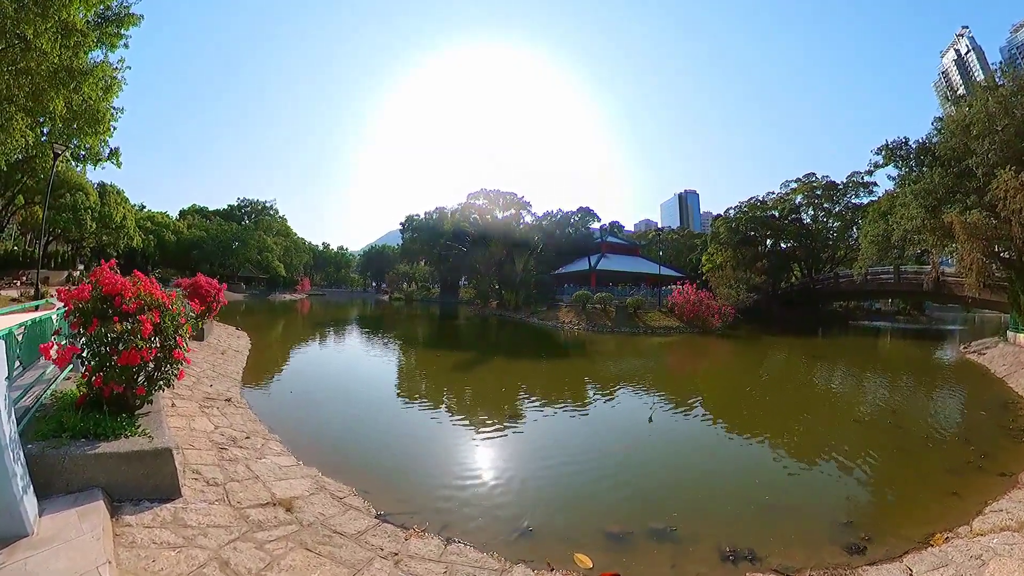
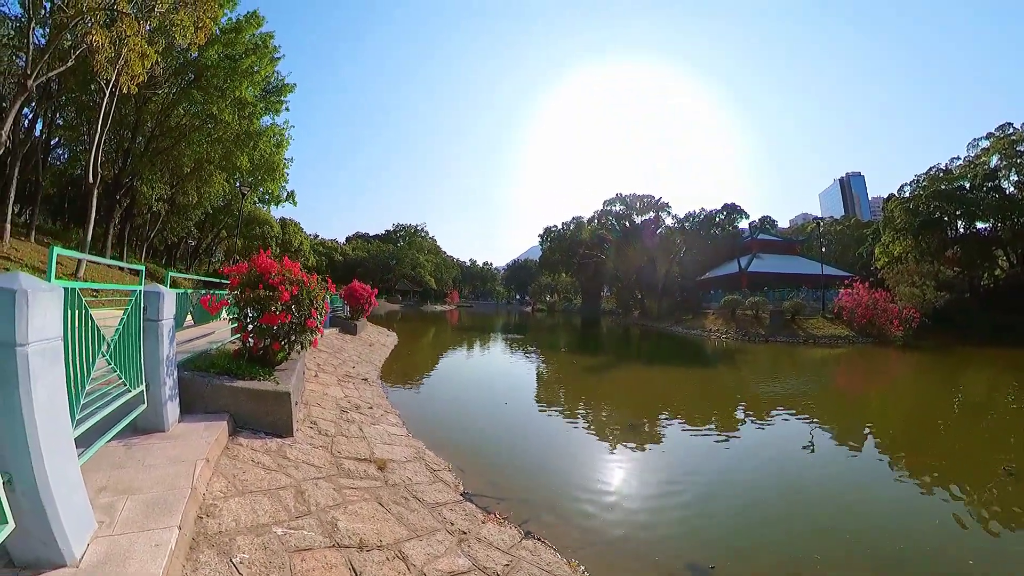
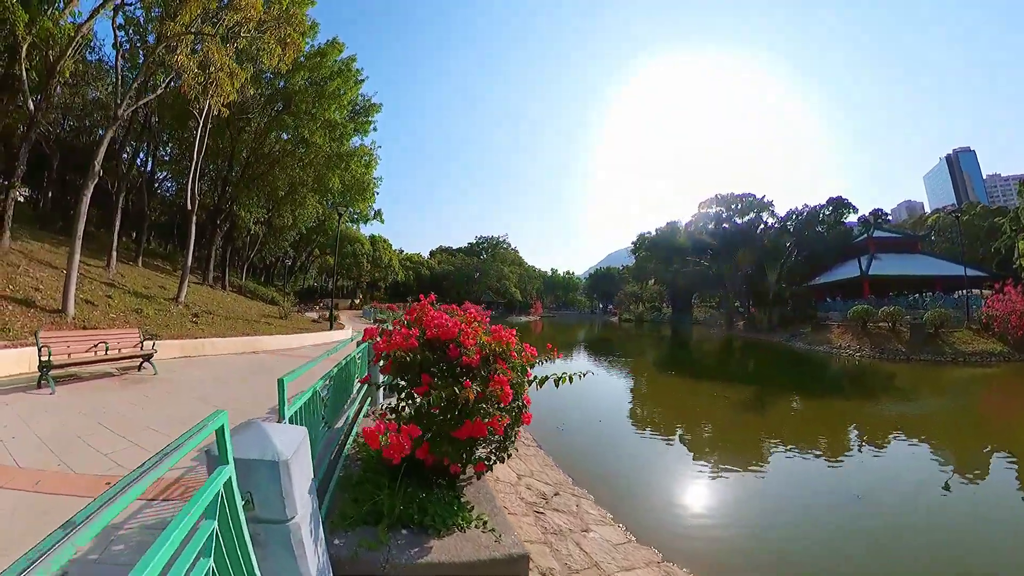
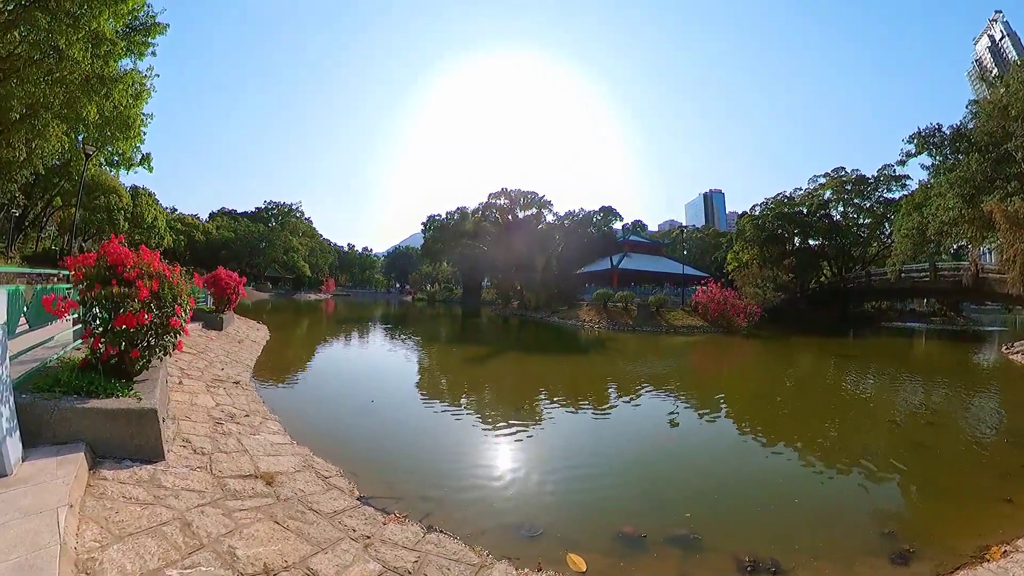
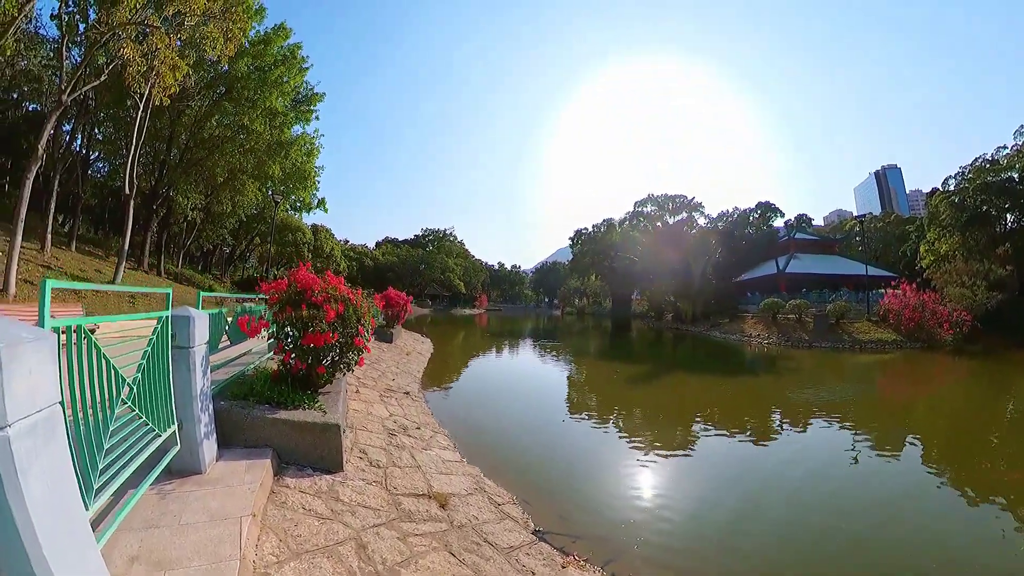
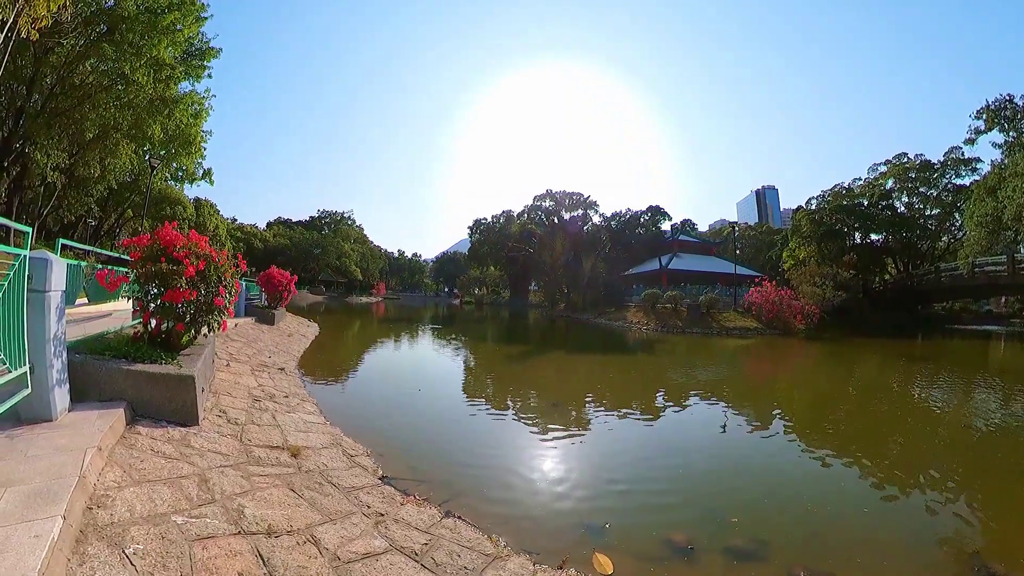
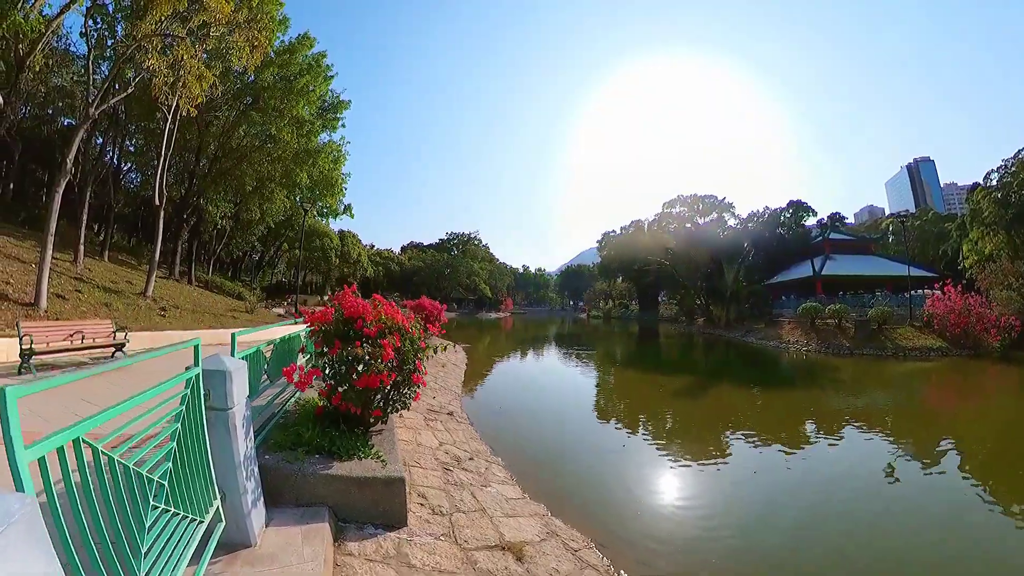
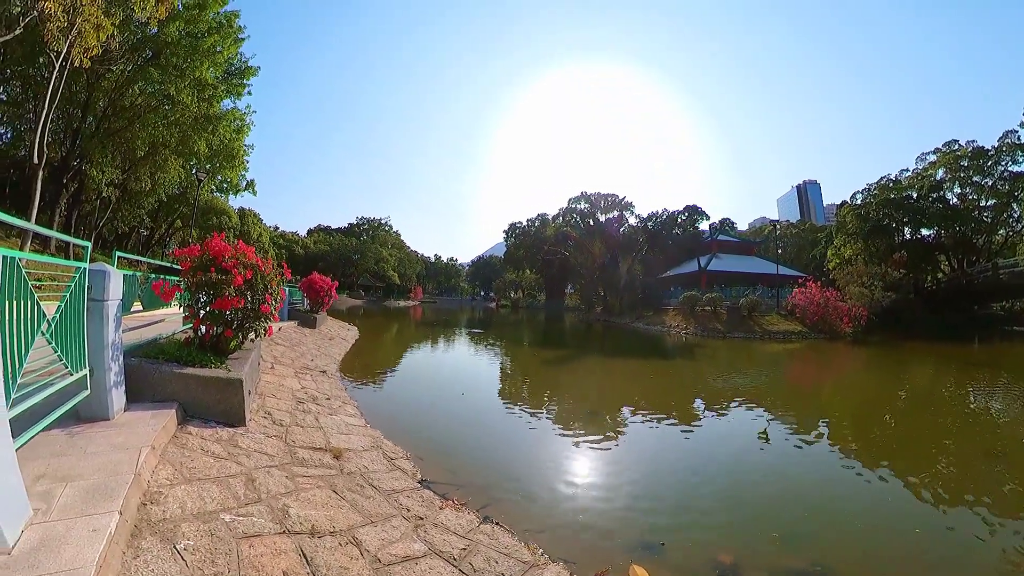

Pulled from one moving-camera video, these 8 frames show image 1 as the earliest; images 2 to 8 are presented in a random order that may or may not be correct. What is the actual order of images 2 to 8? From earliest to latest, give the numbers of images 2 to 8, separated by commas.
4, 6, 8, 2, 5, 7, 3
